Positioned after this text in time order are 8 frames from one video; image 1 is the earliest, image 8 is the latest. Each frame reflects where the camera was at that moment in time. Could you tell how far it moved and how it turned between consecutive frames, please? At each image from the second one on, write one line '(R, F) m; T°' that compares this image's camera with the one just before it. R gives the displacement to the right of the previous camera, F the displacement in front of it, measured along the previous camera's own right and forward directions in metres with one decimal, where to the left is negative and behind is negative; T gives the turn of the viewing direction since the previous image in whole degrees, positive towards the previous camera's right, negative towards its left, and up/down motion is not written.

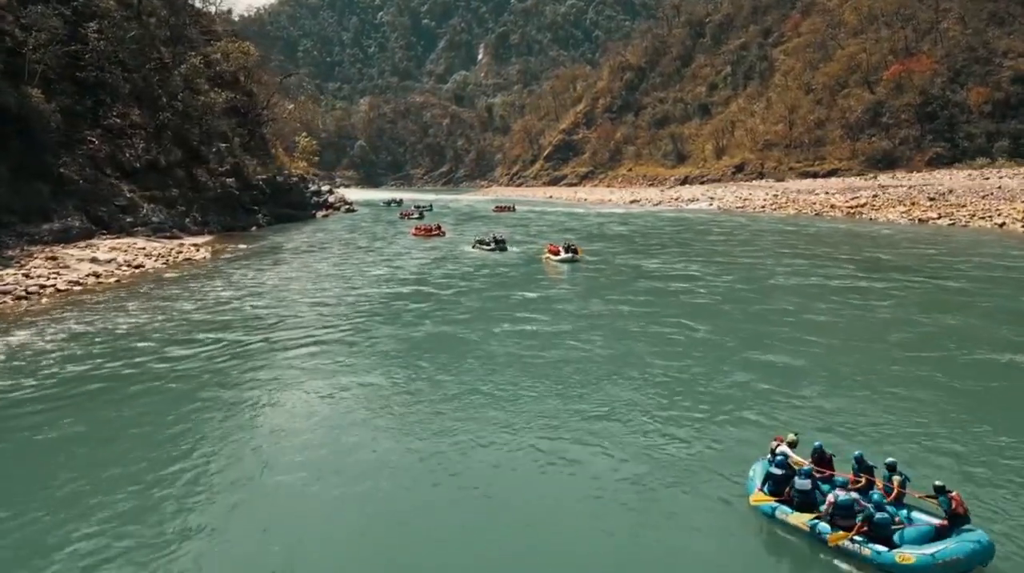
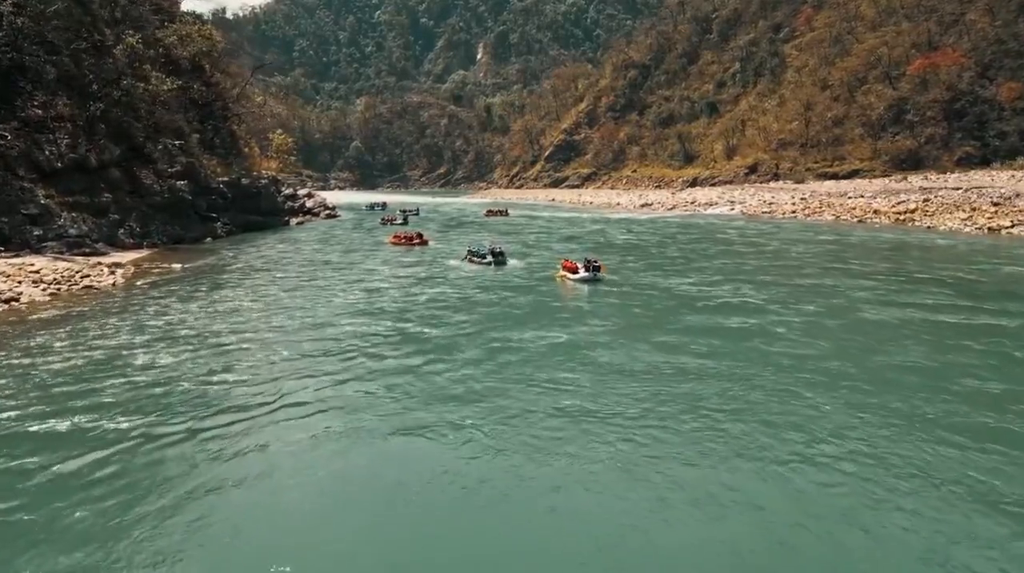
(-0.1, +8.0) m; 0°
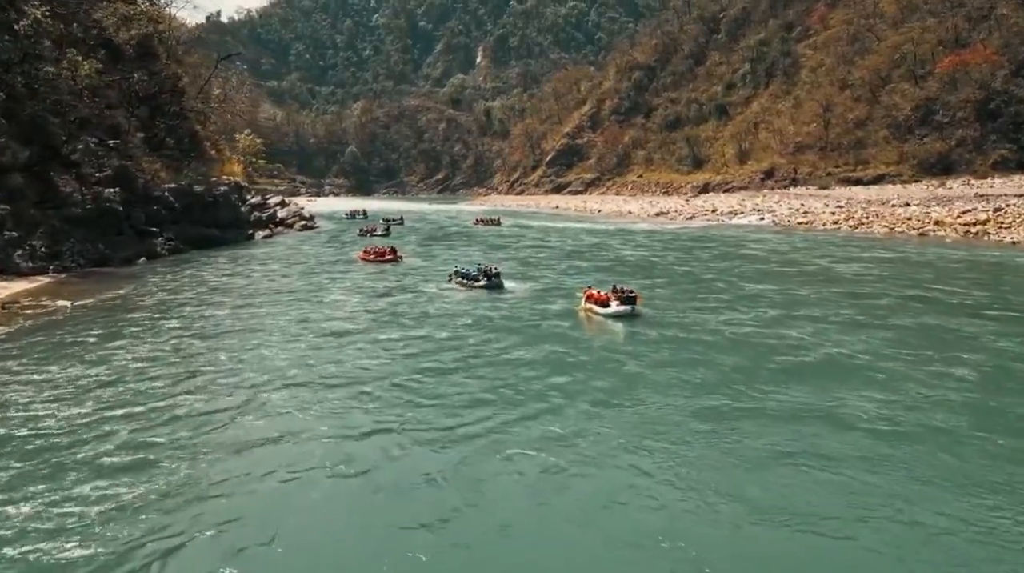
(-0.1, +8.3) m; 0°
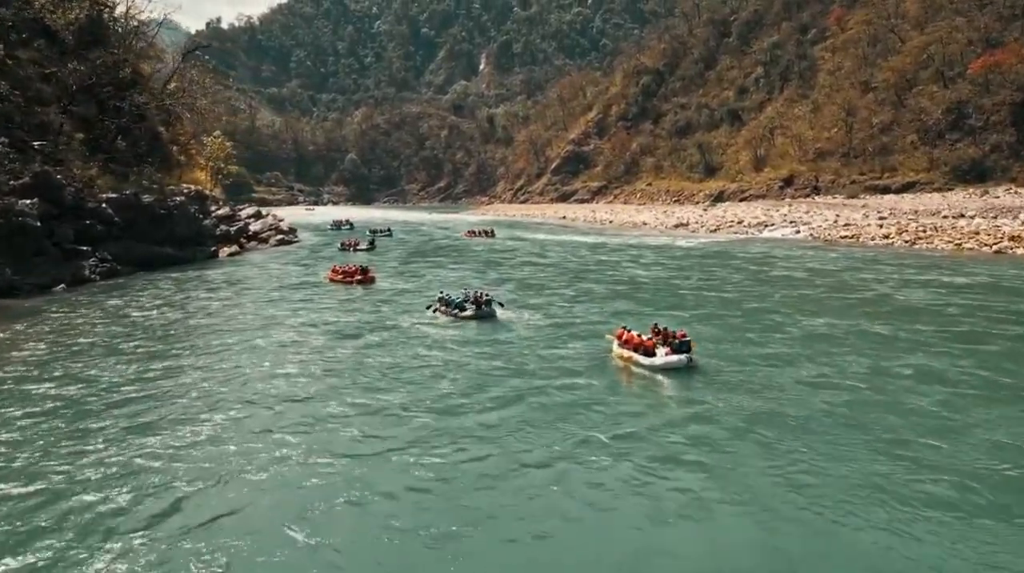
(-0.1, +7.0) m; 0°
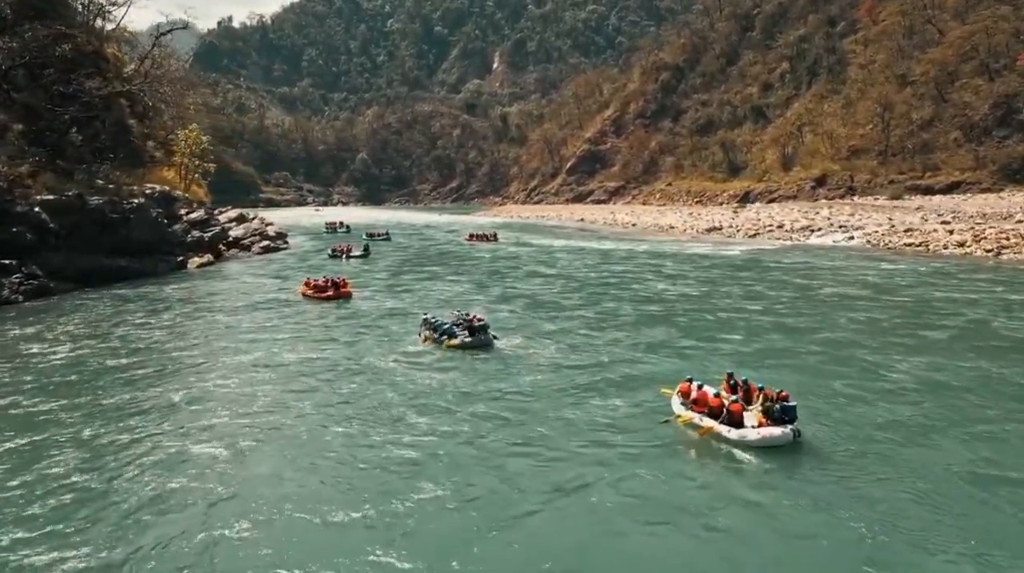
(-0.1, +6.3) m; -1°
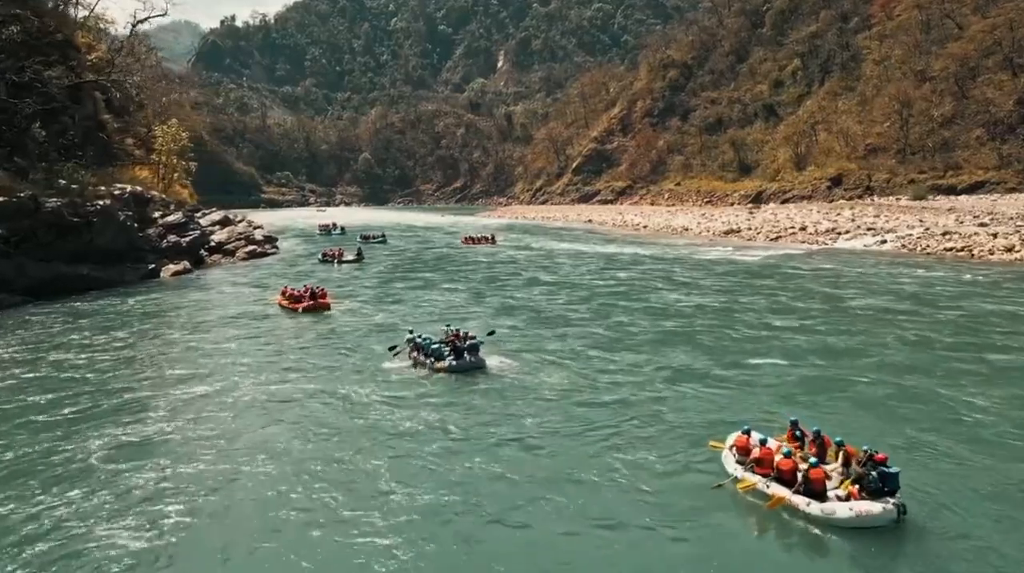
(0.0, +3.5) m; 0°
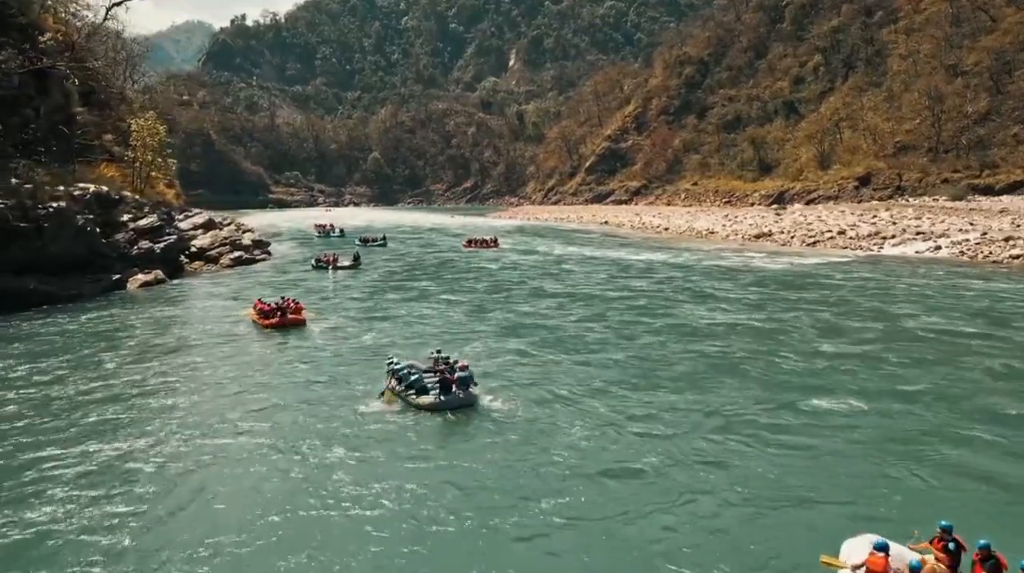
(0.0, +4.2) m; -1°
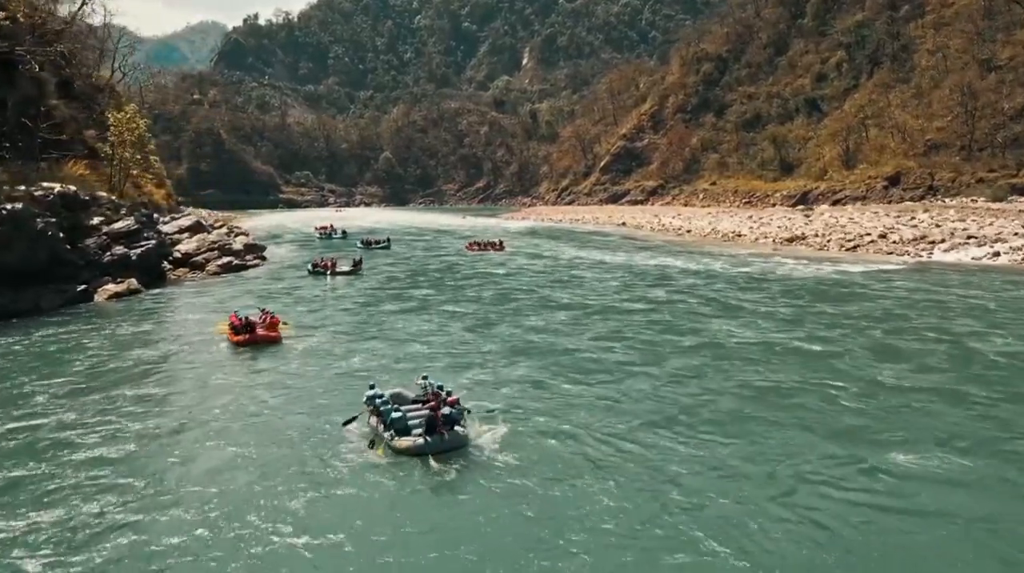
(0.0, +3.5) m; -1°
